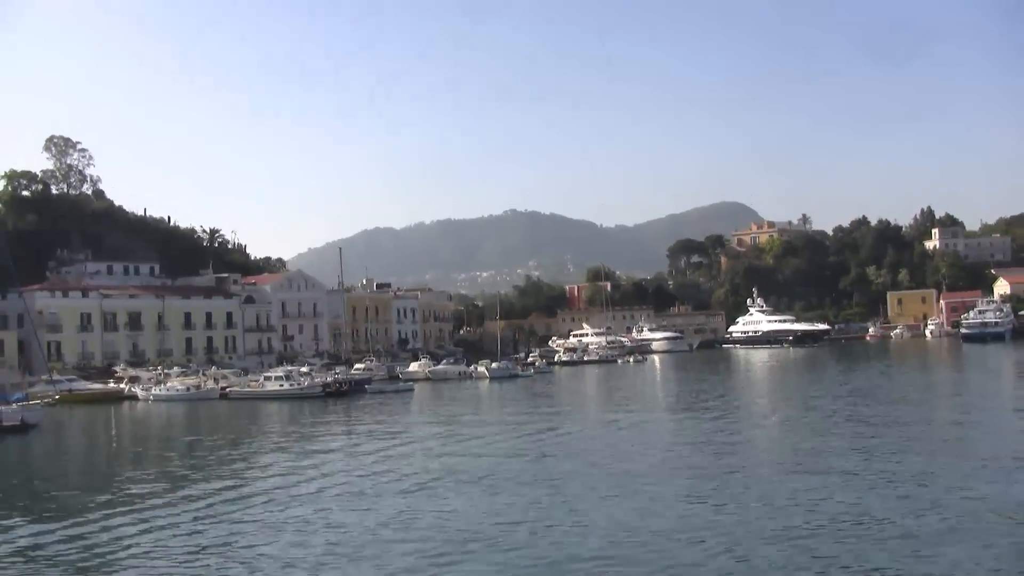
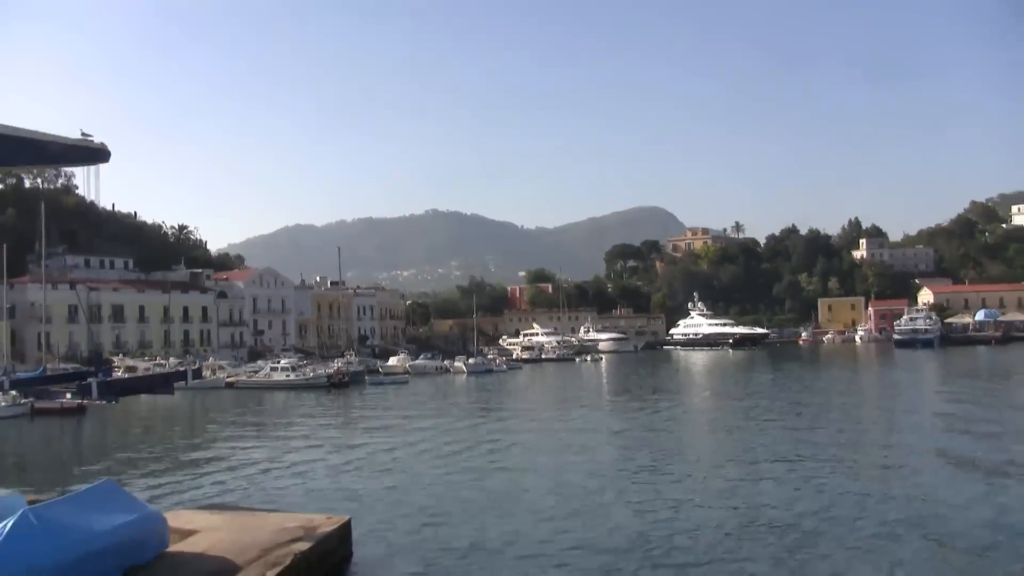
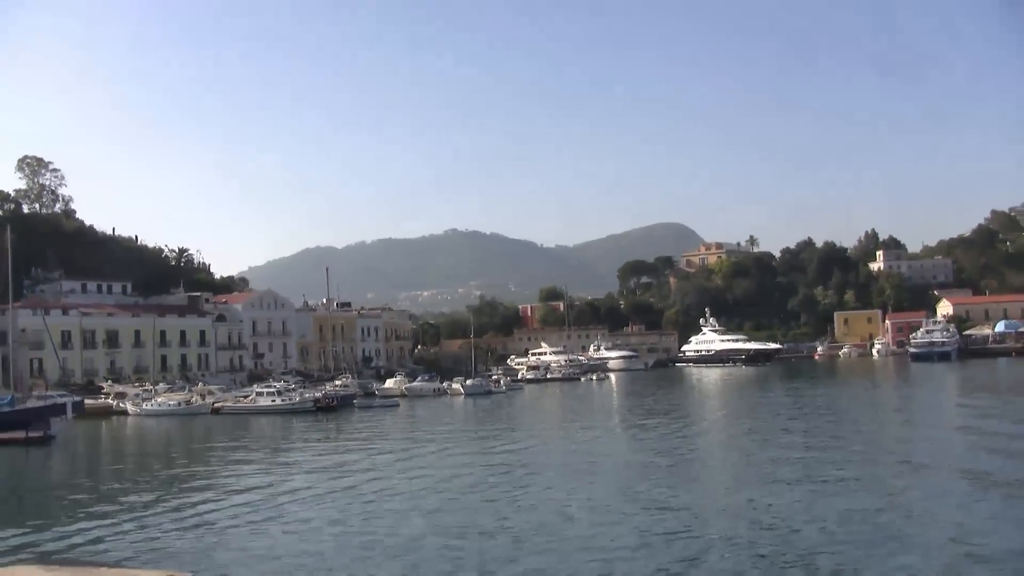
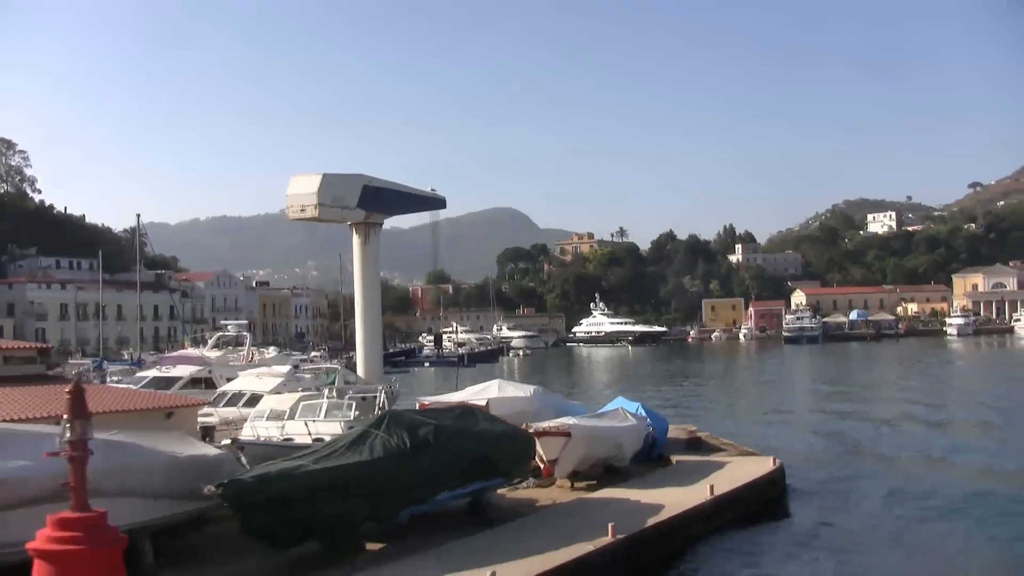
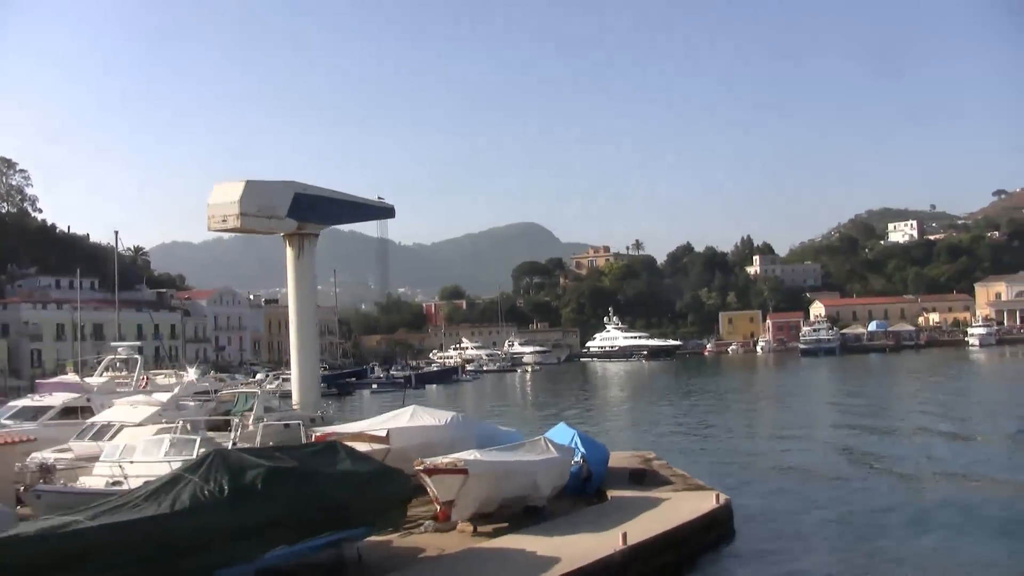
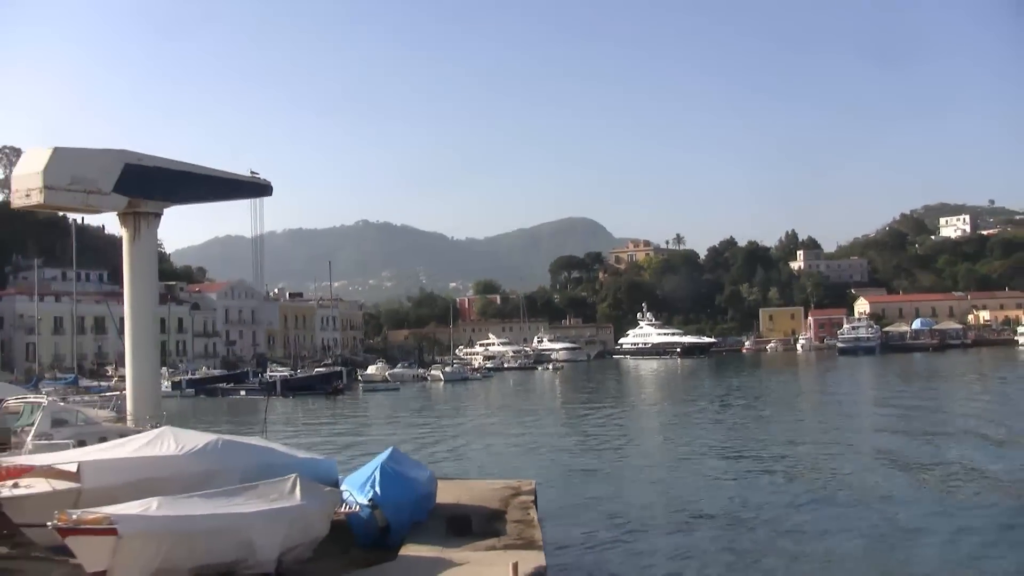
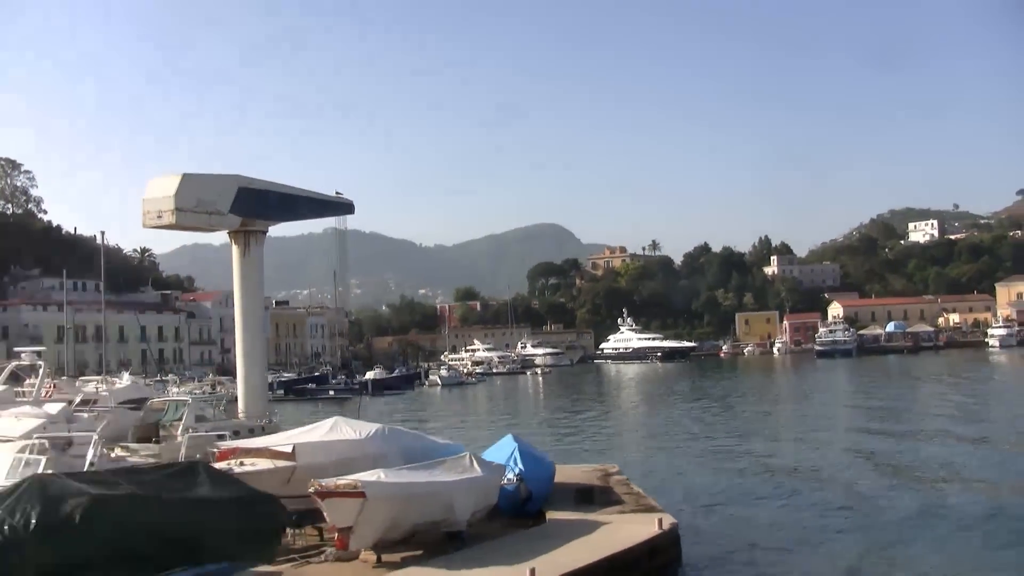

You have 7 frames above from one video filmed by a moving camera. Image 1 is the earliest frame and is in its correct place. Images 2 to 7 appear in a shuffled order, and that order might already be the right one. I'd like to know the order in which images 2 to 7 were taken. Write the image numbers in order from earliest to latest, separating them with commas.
3, 2, 6, 7, 5, 4
